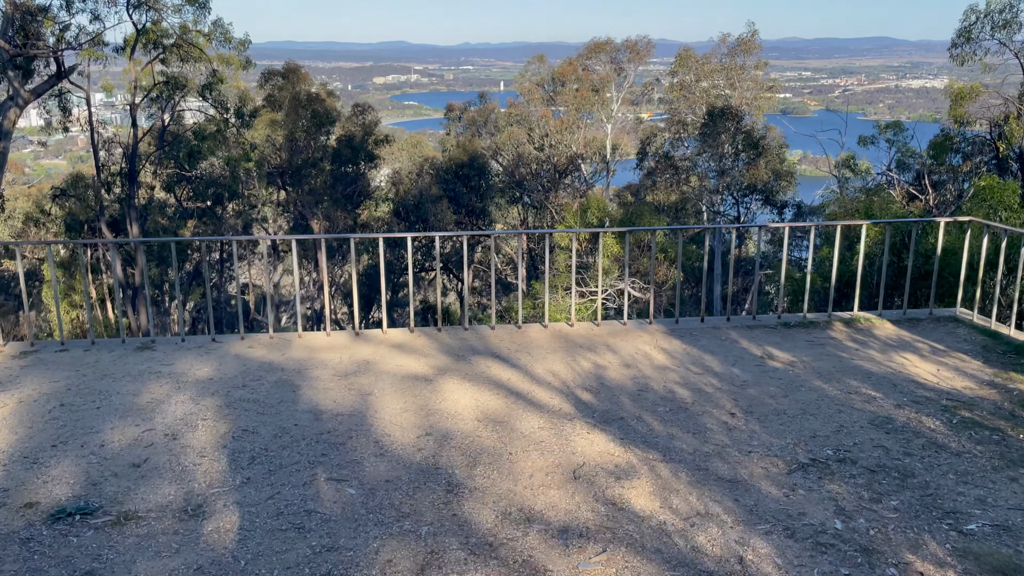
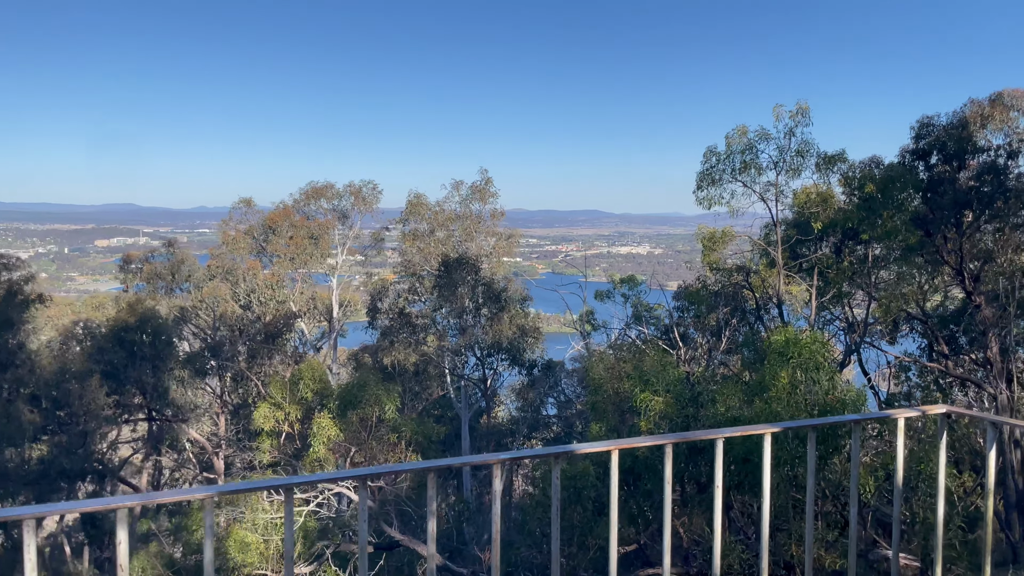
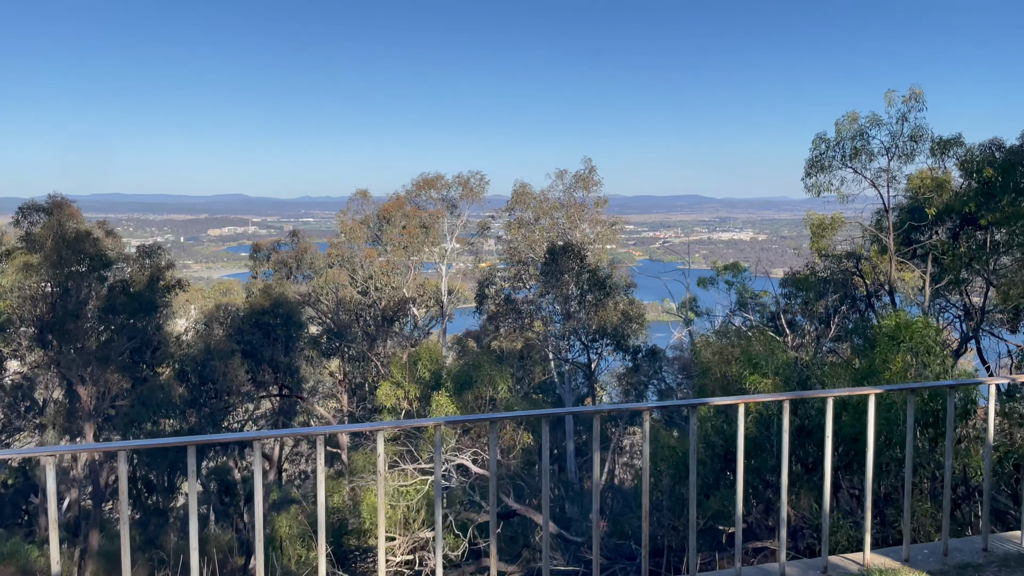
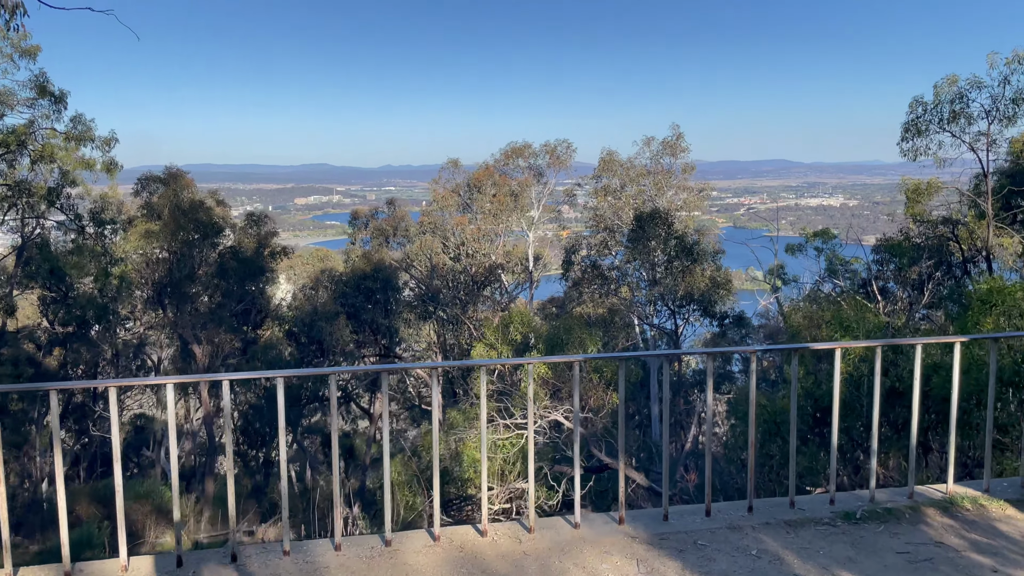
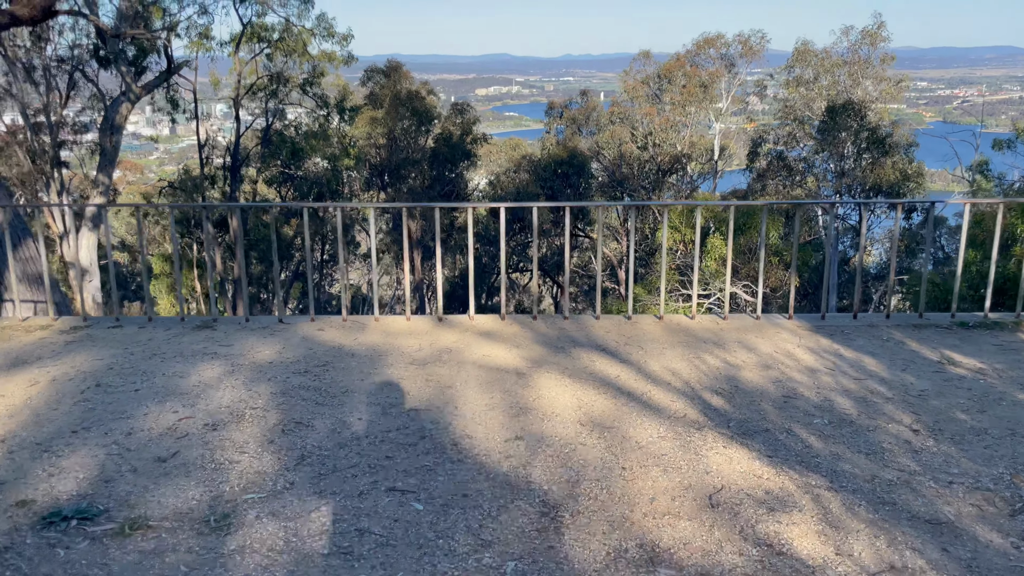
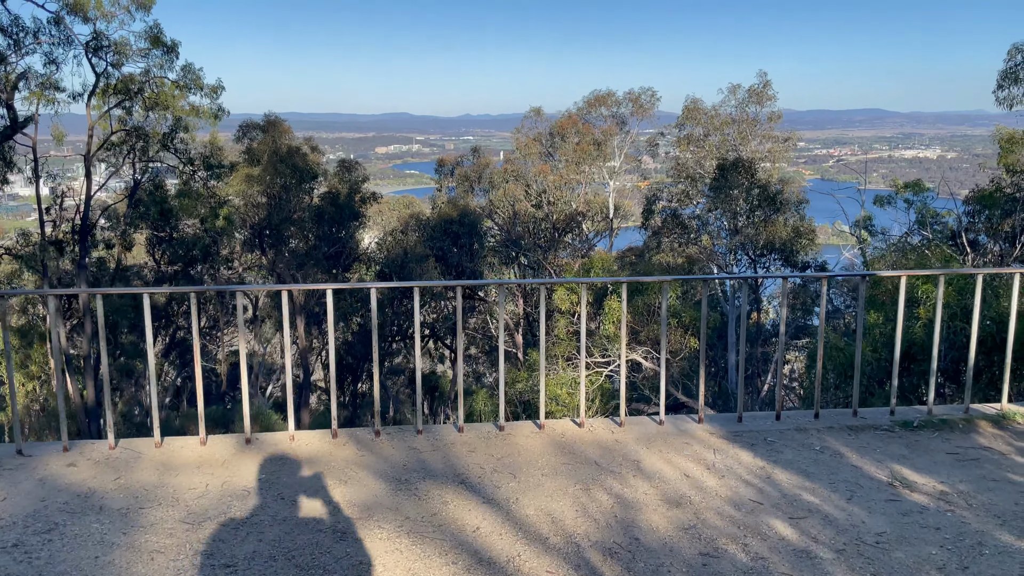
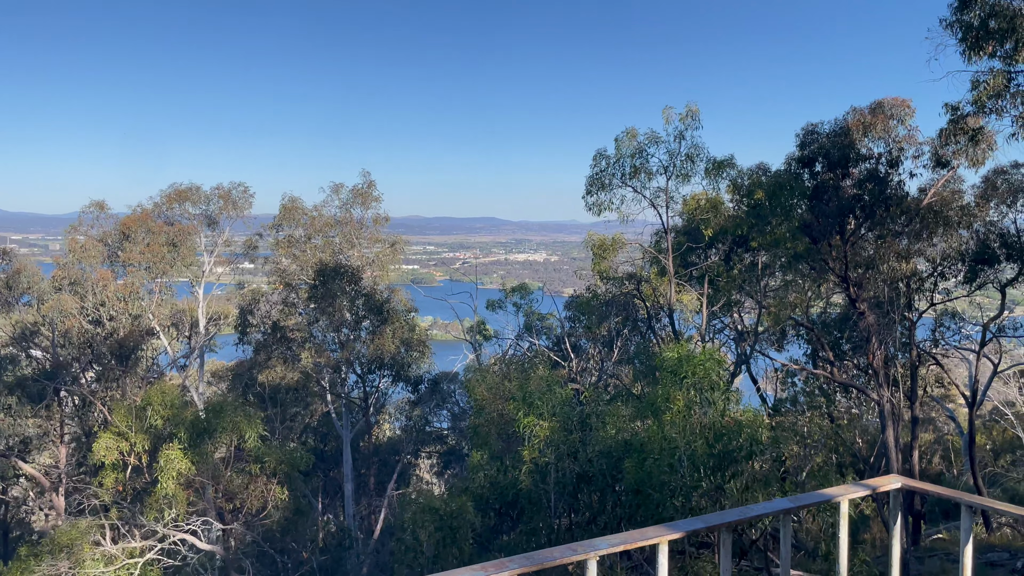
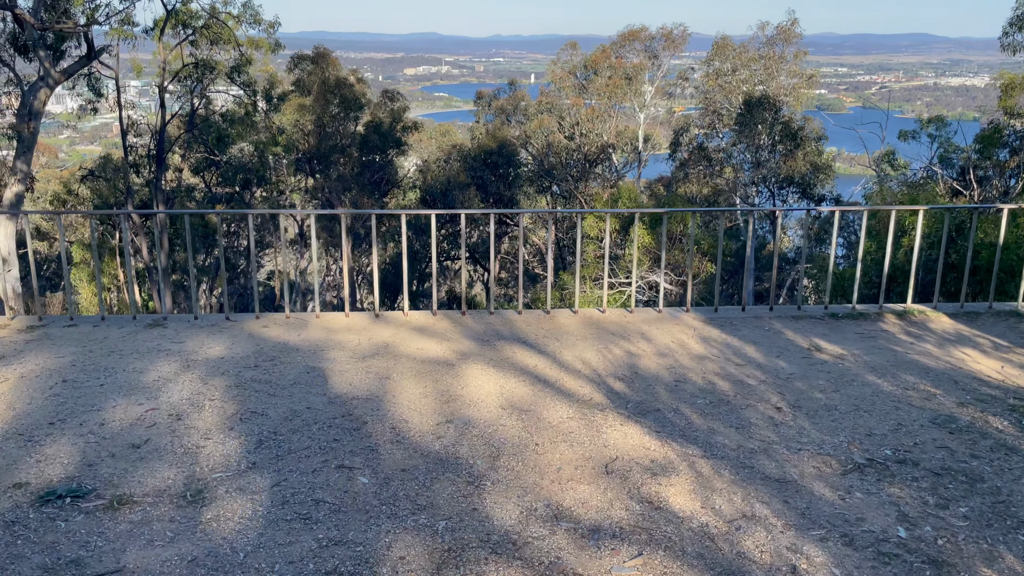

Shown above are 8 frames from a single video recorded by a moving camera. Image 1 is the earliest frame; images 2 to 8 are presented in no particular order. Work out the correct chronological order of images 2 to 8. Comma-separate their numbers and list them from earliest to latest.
8, 5, 6, 4, 3, 2, 7
